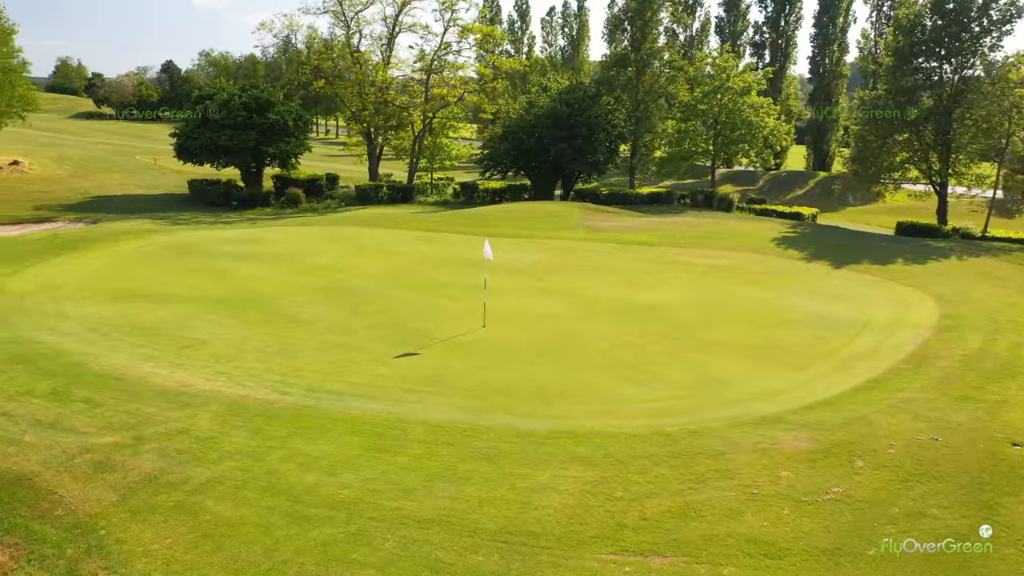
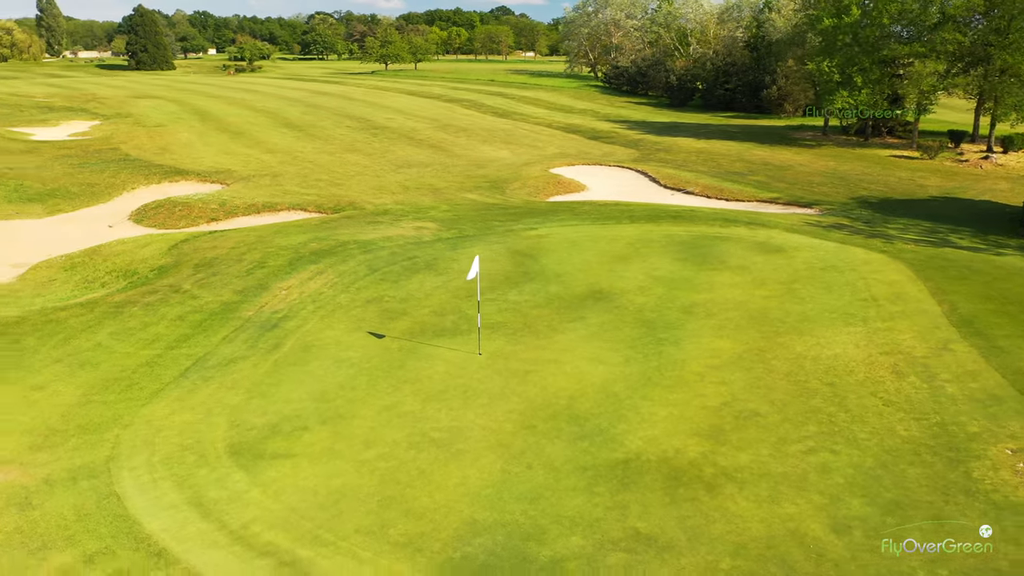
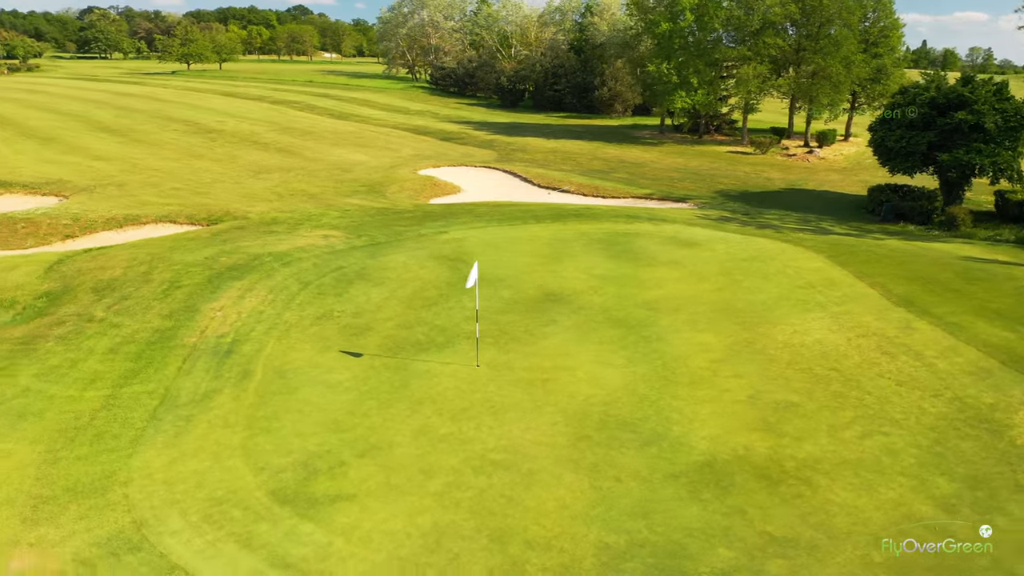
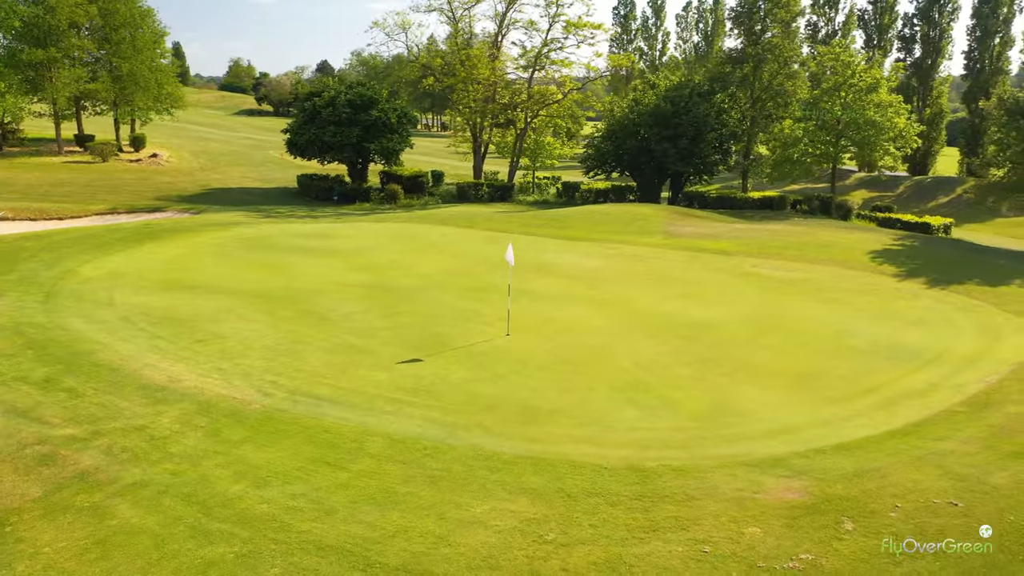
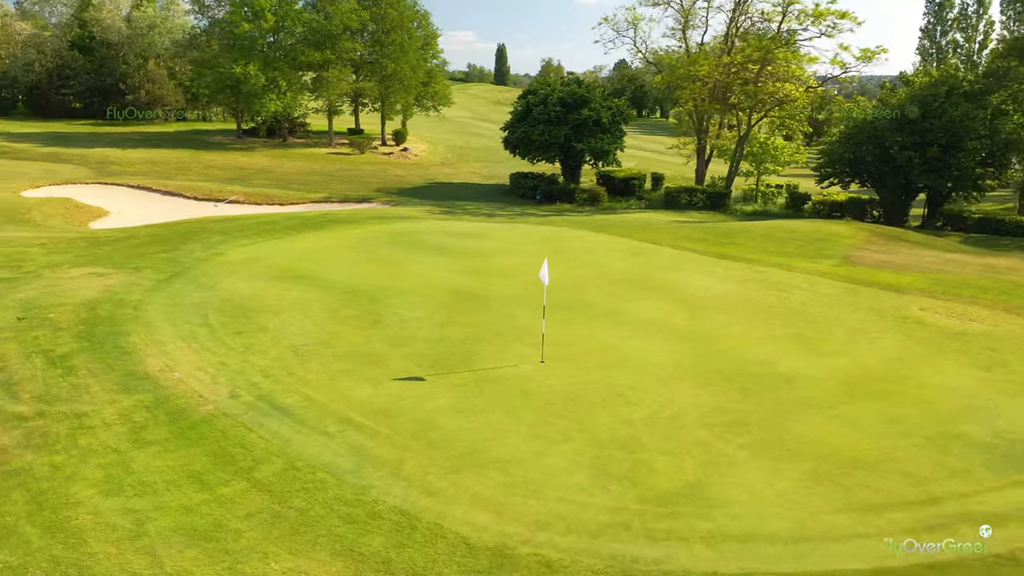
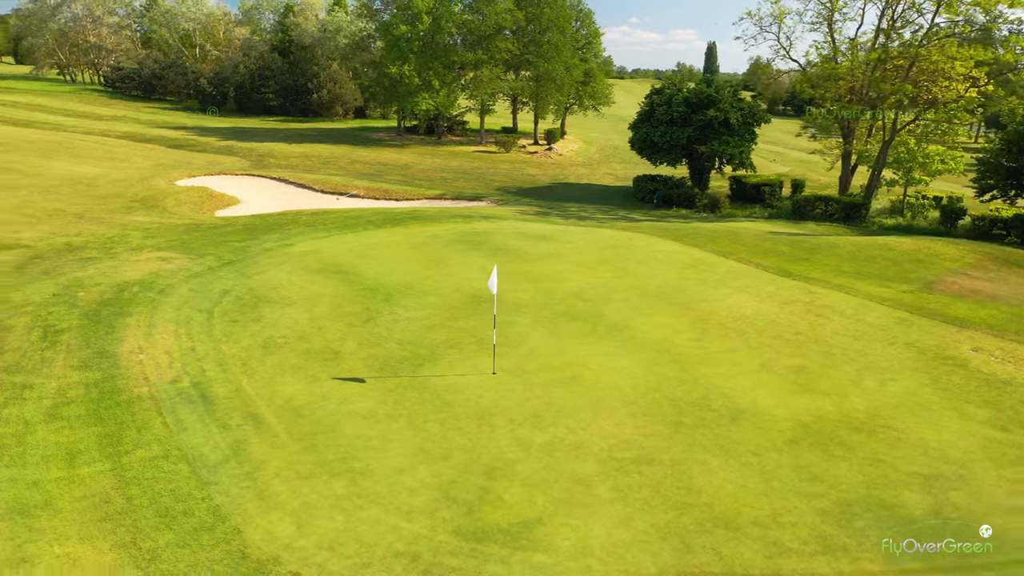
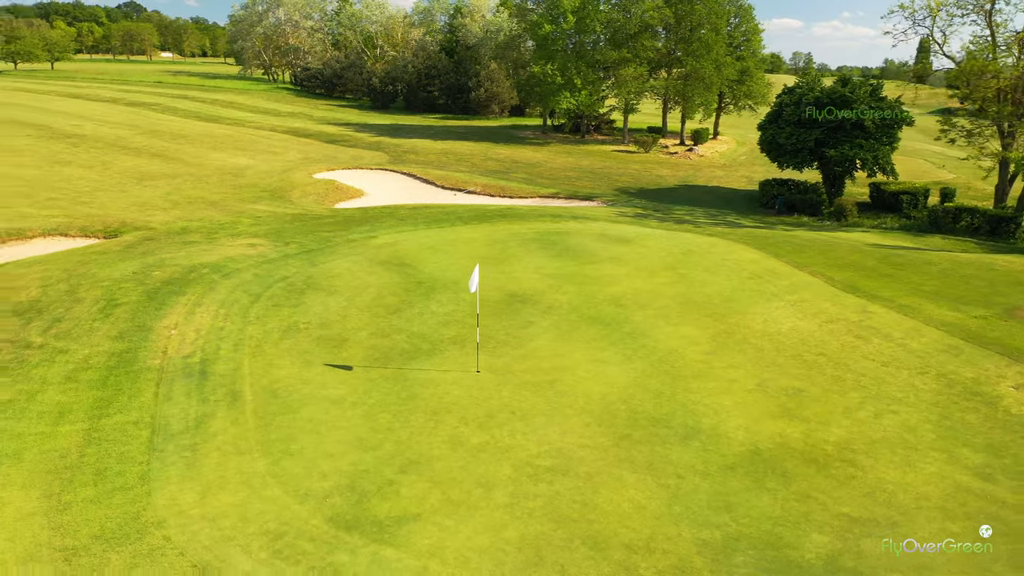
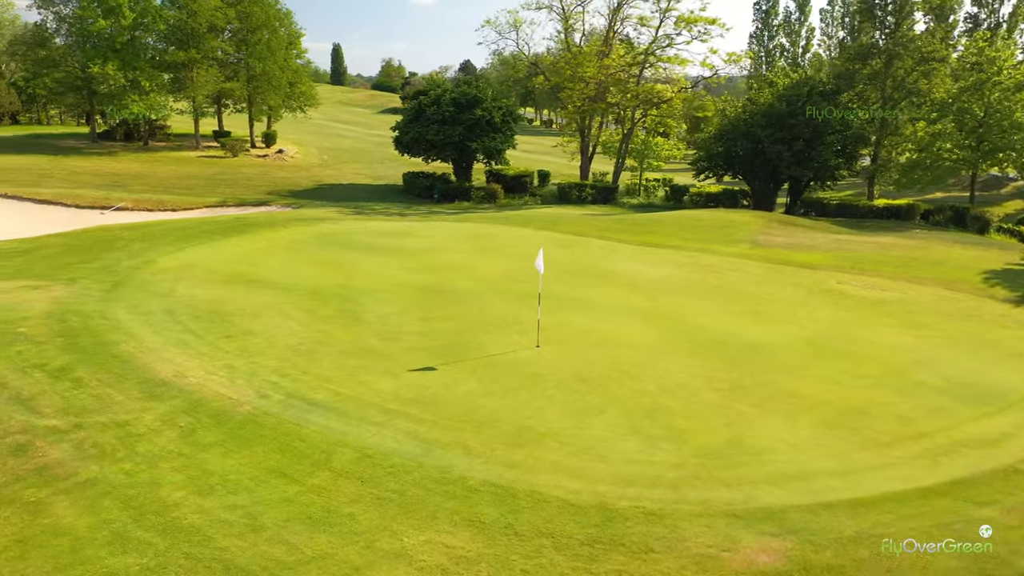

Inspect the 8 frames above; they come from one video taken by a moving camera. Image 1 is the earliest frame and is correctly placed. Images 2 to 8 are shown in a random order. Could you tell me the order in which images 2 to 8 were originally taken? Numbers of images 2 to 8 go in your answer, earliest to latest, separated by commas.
4, 8, 5, 6, 7, 3, 2
